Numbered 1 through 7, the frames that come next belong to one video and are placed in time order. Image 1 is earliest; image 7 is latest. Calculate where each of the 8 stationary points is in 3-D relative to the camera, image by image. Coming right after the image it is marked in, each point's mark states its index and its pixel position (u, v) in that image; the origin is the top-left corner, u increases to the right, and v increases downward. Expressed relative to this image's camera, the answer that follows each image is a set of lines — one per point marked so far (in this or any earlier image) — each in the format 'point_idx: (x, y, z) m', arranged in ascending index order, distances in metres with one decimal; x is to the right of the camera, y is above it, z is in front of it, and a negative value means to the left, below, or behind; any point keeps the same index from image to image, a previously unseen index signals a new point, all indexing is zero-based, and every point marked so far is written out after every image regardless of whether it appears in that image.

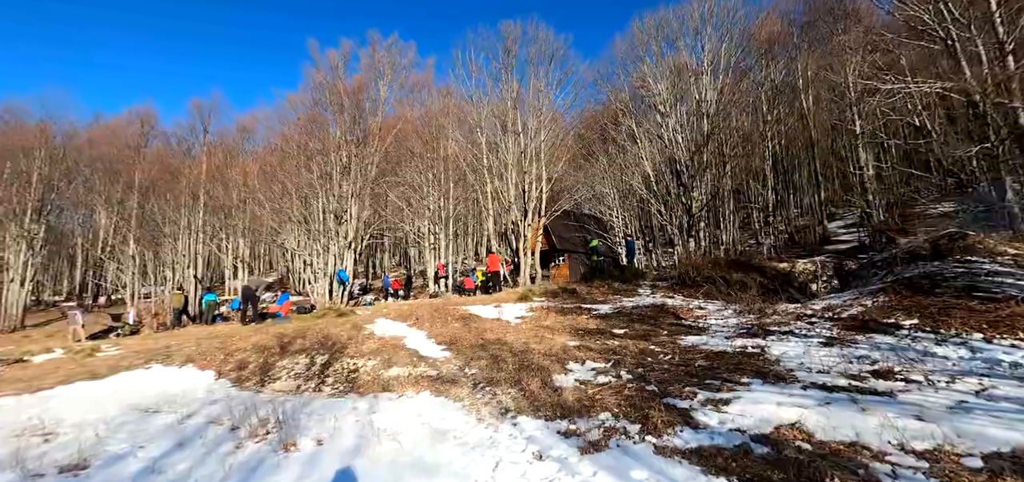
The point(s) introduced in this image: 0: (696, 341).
0: (+2.6, -1.4, +5.9) m
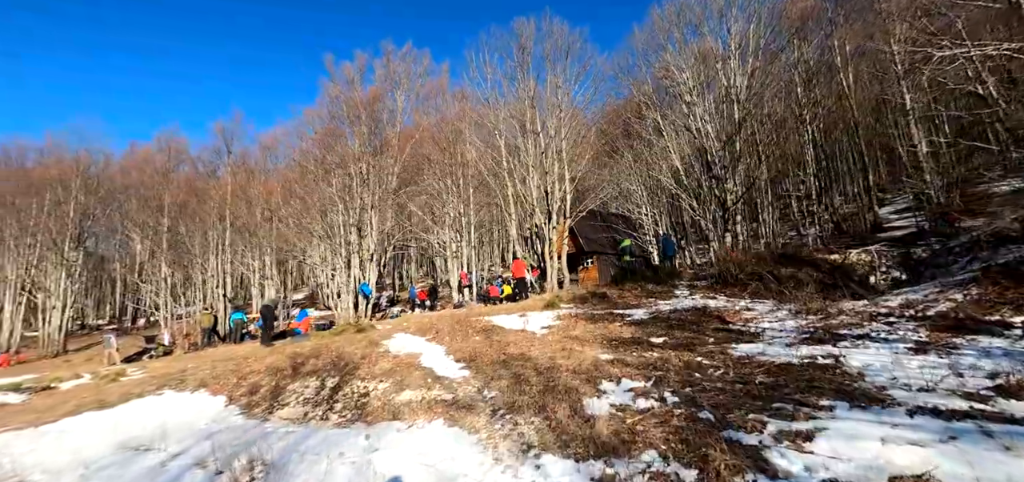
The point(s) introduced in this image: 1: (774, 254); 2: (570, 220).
0: (+2.9, -1.3, +5.0) m
1: (+7.1, -0.3, +11.3) m
2: (+2.2, +0.7, +15.9) m
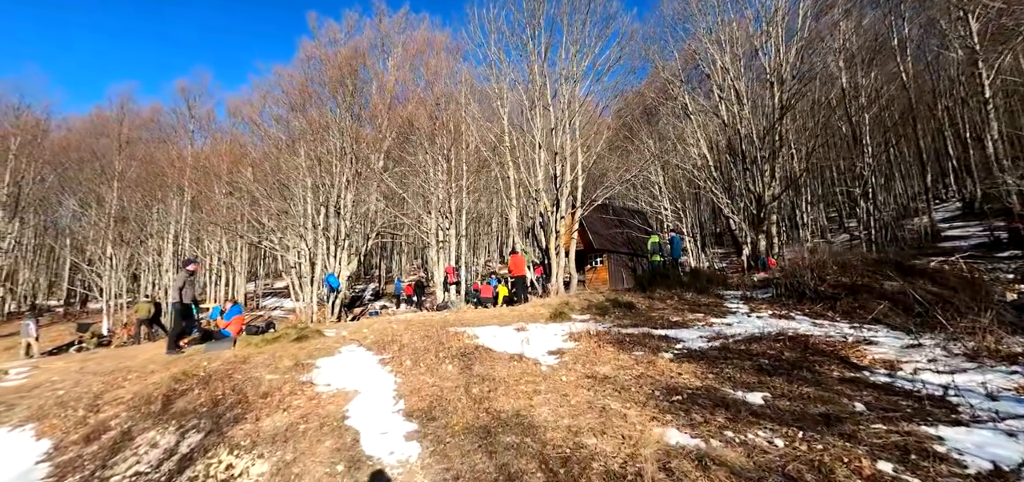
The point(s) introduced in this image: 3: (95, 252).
0: (+2.8, -1.3, +2.4) m
1: (+7.1, -0.4, +8.6) m
2: (+2.2, +0.9, +13.2) m
3: (-17.5, -0.5, +17.5) m
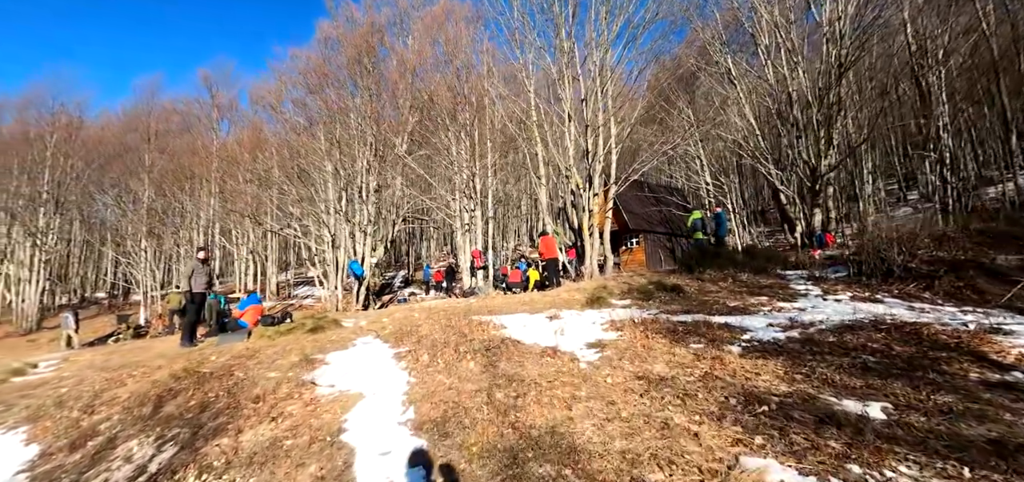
0: (+3.0, -1.0, +1.4) m
1: (+7.6, +0.2, +7.3) m
2: (+3.0, +1.6, +12.2) m
3: (-16.3, -0.1, +17.8) m
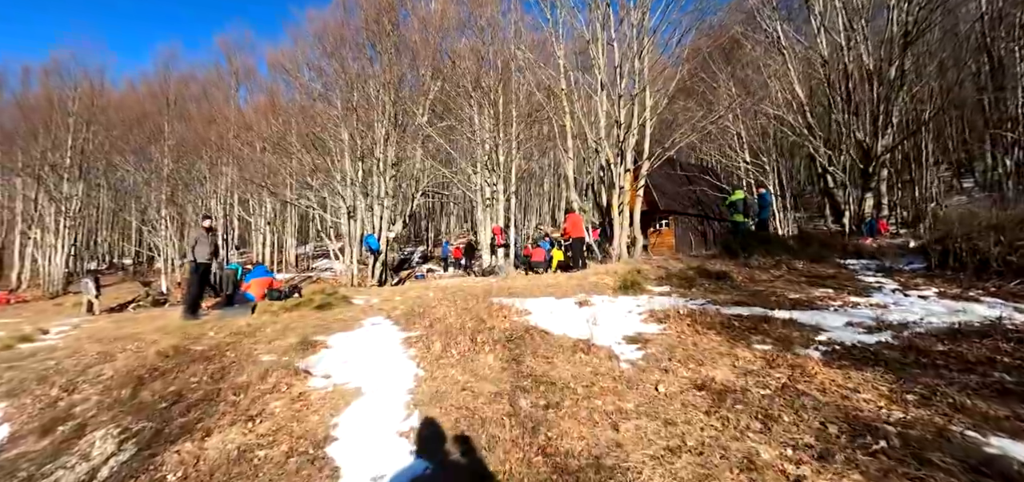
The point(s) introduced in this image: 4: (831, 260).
0: (+3.1, -1.0, +0.6) m
1: (+8.0, +0.3, +6.2) m
2: (+3.7, +2.1, +11.2) m
3: (-15.4, +1.2, +17.8) m
4: (+5.5, -0.3, +7.2) m
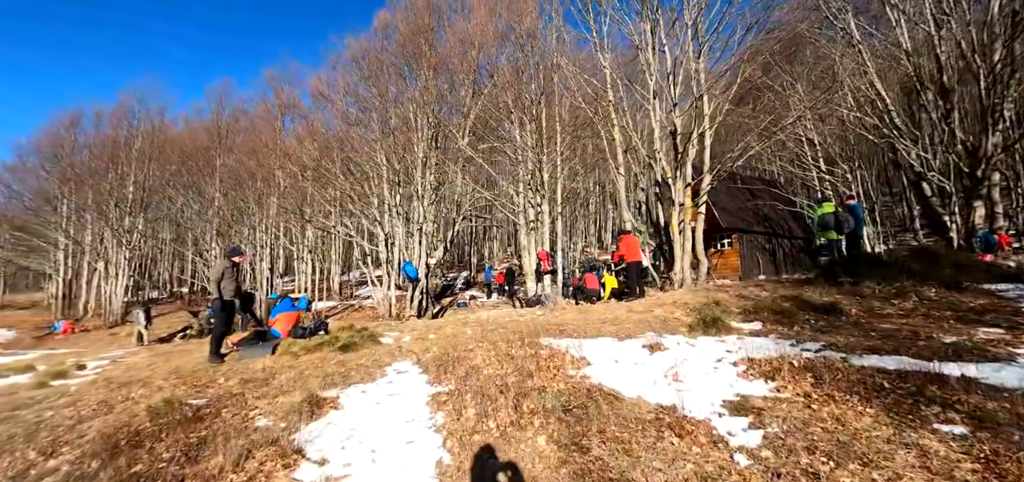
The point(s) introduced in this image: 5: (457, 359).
0: (+3.1, -1.0, -0.7) m
1: (+8.6, +0.1, +4.4) m
2: (+4.8, +1.5, +9.9) m
3: (-13.5, -0.1, +18.4) m
4: (+6.2, -0.6, +5.6) m
5: (-0.6, -1.3, +4.6) m
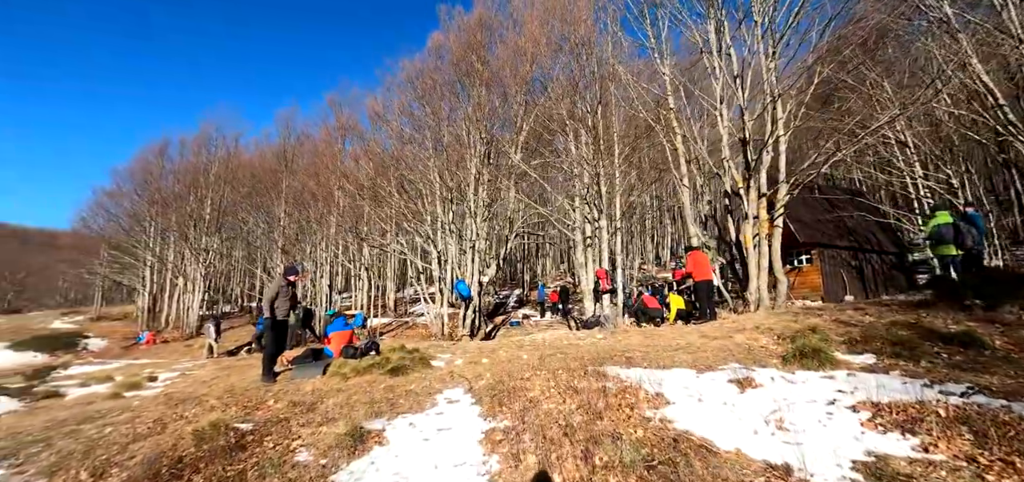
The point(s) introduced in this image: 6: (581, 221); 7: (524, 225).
0: (+3.1, -0.9, -1.6) m
1: (+9.1, 0.0, +2.9) m
2: (+6.0, +1.2, +8.9) m
3: (-11.2, -0.9, +19.4) m
4: (+6.9, -0.8, +4.3) m
5: (0.0, -1.5, +4.2) m
6: (+2.1, +0.7, +13.3) m
7: (+0.4, +0.7, +16.4) m
